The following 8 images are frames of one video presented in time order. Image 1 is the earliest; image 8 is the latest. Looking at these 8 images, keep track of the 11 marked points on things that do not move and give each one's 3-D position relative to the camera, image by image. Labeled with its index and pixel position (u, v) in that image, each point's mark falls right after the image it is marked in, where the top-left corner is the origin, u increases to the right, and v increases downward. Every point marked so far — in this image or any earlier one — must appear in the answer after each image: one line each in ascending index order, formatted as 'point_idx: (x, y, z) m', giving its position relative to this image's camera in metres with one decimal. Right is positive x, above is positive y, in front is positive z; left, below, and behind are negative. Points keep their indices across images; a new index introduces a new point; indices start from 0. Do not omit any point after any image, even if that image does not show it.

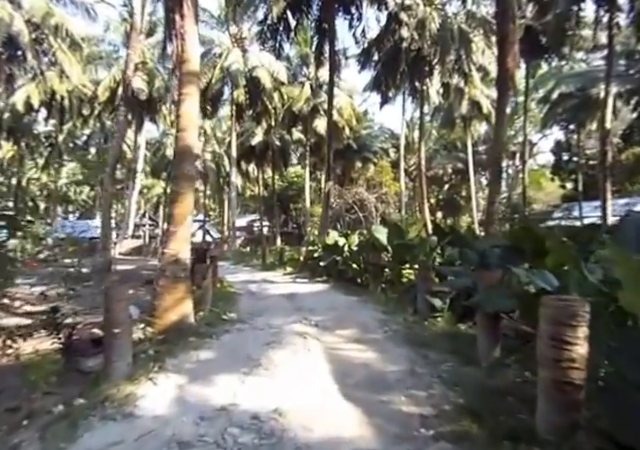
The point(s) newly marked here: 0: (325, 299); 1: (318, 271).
0: (0.0, -1.3, +7.6) m
1: (-0.1, -1.3, +12.4) m
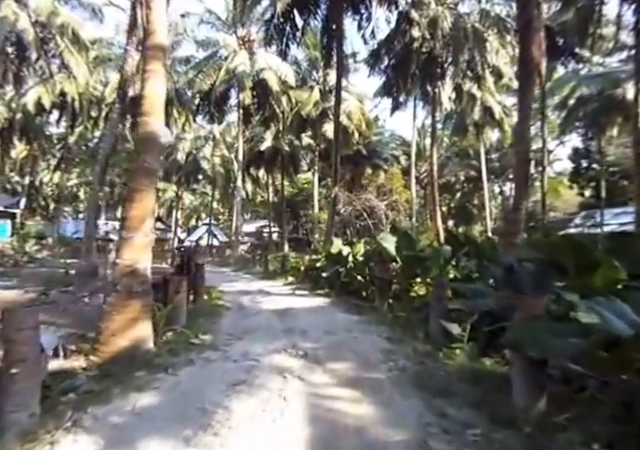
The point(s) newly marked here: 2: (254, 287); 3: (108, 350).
0: (0.0, -1.4, +6.6) m
1: (0.0, -1.5, +11.4) m
2: (-1.7, -1.6, +11.8) m
3: (-2.0, -1.1, +4.1) m
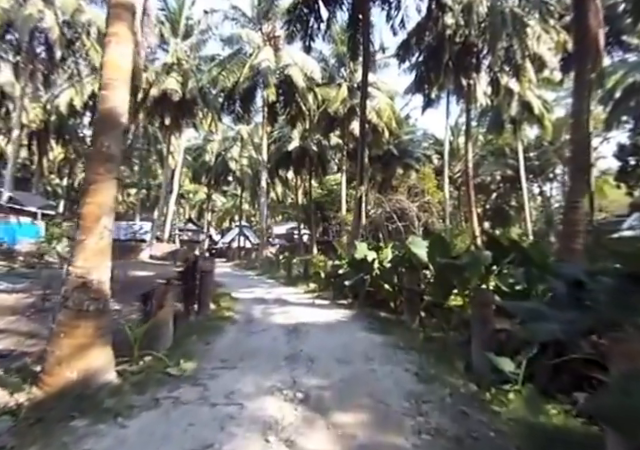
0: (+0.2, -1.4, +5.5) m
1: (+0.5, -1.5, +10.3) m
2: (-1.2, -1.7, +10.9) m
3: (-1.9, -1.2, +3.2) m
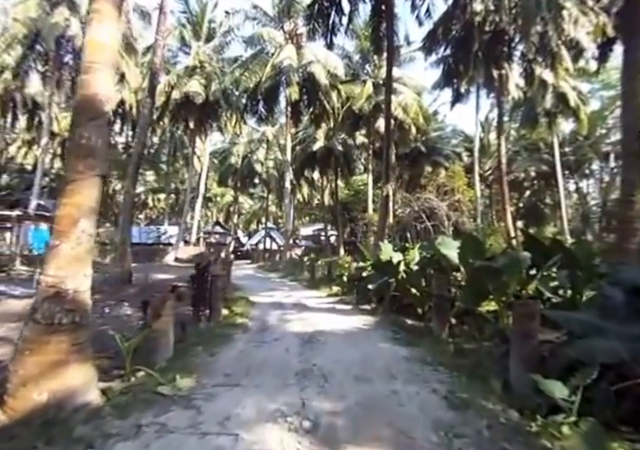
0: (+0.4, -1.4, +4.9) m
1: (+1.0, -1.5, +9.7) m
2: (-0.6, -1.7, +10.4) m
3: (-1.9, -1.2, +2.8) m
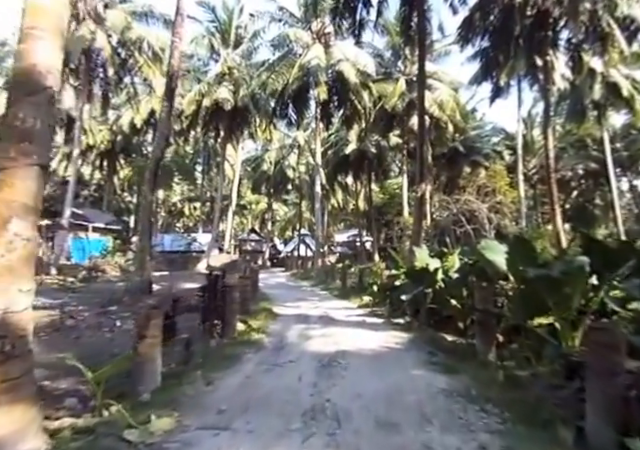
0: (+0.5, -1.4, +4.0) m
1: (+1.6, -1.6, +8.7) m
2: (0.0, -1.8, +9.6) m
3: (-1.9, -1.2, +2.1) m
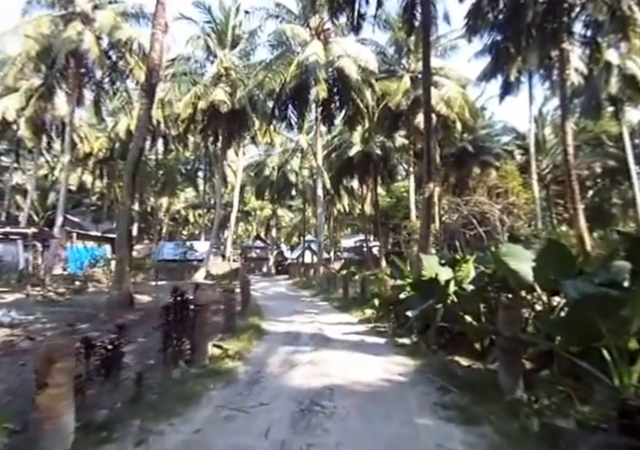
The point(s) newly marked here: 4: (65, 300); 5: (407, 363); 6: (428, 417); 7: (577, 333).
0: (+0.3, -1.4, +2.9) m
1: (+1.5, -1.6, +7.6) m
2: (-0.1, -1.9, +8.5) m
3: (-2.1, -1.2, +1.0) m
4: (-7.3, -2.1, +12.8) m
5: (+1.0, -1.6, +5.2) m
6: (+0.9, -1.4, +3.5) m
7: (+2.0, -0.8, +3.5) m
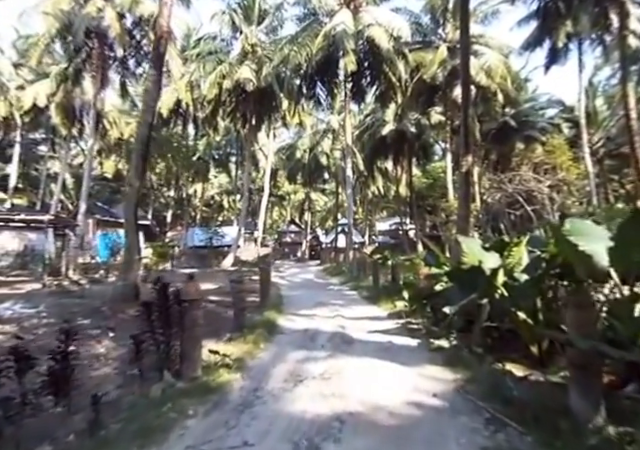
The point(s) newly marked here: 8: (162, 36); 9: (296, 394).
0: (+0.3, -1.3, +1.9) m
1: (+1.8, -1.3, +6.5) m
2: (+0.3, -1.6, +7.5) m
3: (-2.3, -1.2, +0.2) m
4: (-6.5, -1.8, +12.4) m
5: (+1.2, -1.4, +4.1) m
6: (+0.8, -1.3, +2.4) m
7: (+2.0, -0.7, +2.3) m
8: (-3.5, +4.1, +9.9) m
9: (-0.1, -1.4, +3.7) m
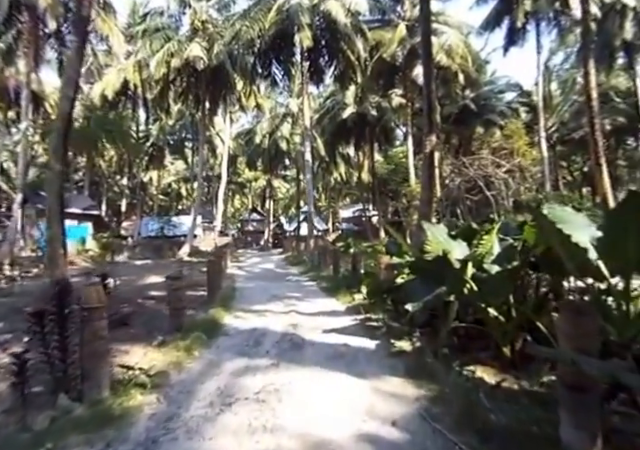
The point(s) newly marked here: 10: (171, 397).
0: (0.0, -1.2, +1.1) m
1: (+1.1, -1.1, +5.8) m
2: (-0.4, -1.4, +6.7) m
3: (-2.5, -1.2, -0.8) m
4: (-7.6, -1.6, +11.0) m
5: (+0.7, -1.3, +3.4) m
6: (+0.5, -1.2, +1.7) m
7: (+1.7, -0.6, +1.7) m
8: (-4.5, +4.3, +8.6) m
9: (-0.5, -1.3, +2.9) m
10: (-1.2, -1.4, +3.6) m
